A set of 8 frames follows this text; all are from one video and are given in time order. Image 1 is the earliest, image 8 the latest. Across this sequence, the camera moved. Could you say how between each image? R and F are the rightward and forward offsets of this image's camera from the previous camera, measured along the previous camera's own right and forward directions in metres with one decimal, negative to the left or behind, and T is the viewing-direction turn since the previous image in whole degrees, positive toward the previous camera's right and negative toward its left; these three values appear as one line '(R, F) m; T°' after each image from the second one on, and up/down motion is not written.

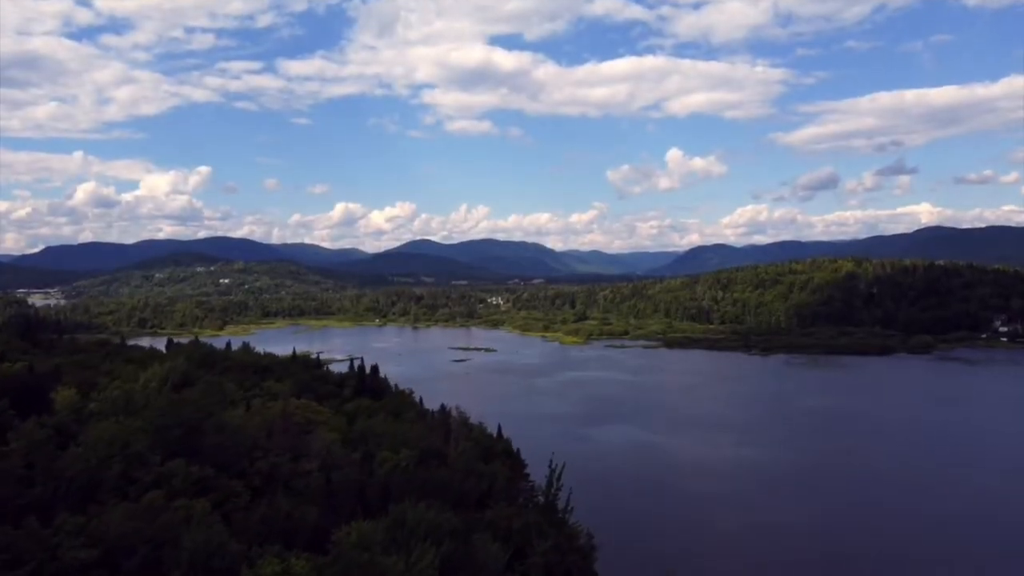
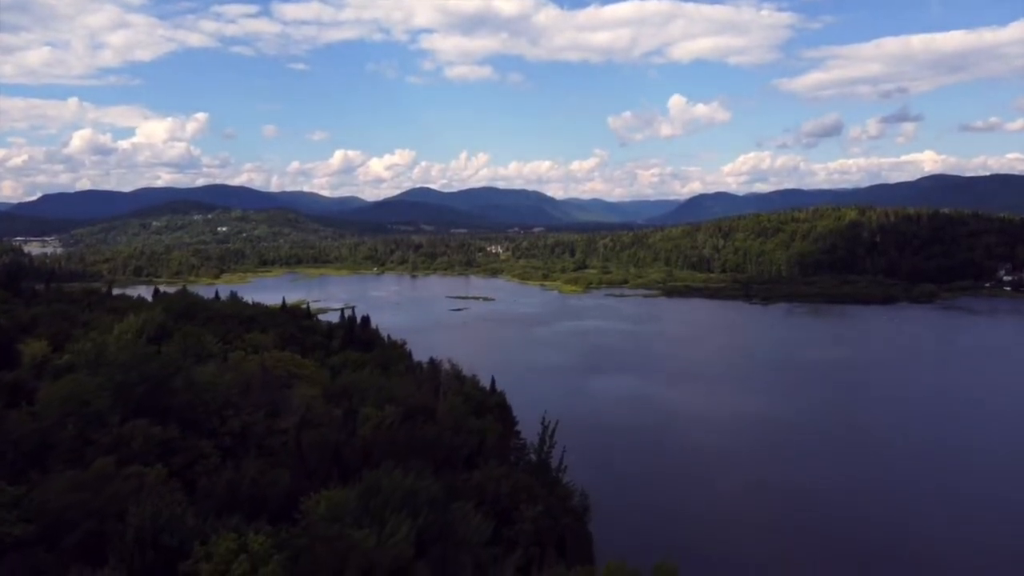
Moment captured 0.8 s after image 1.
(+0.2, +1.1) m; 0°
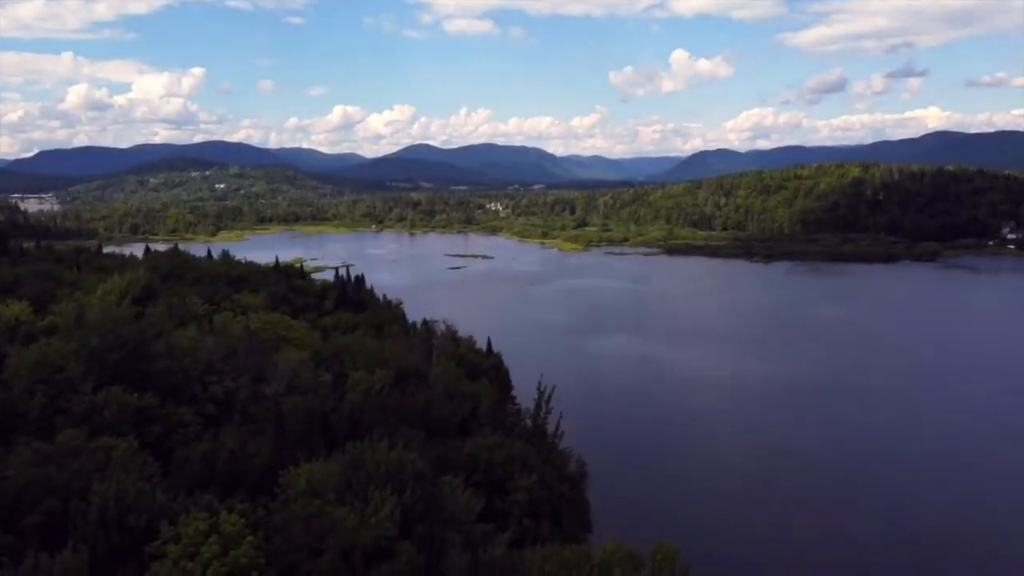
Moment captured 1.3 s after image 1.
(+0.1, +0.7) m; 0°
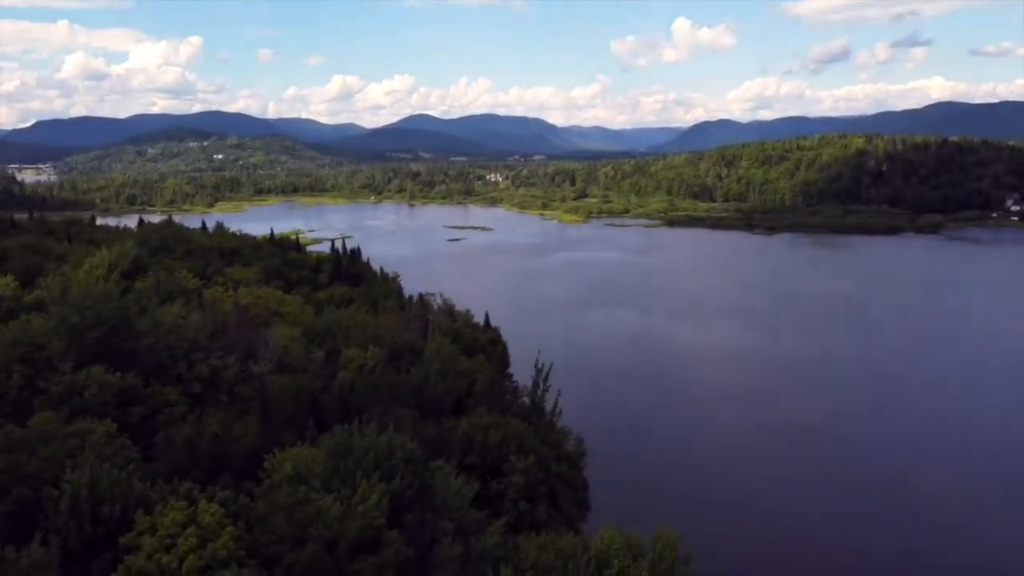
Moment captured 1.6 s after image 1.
(+0.1, +0.5) m; 0°
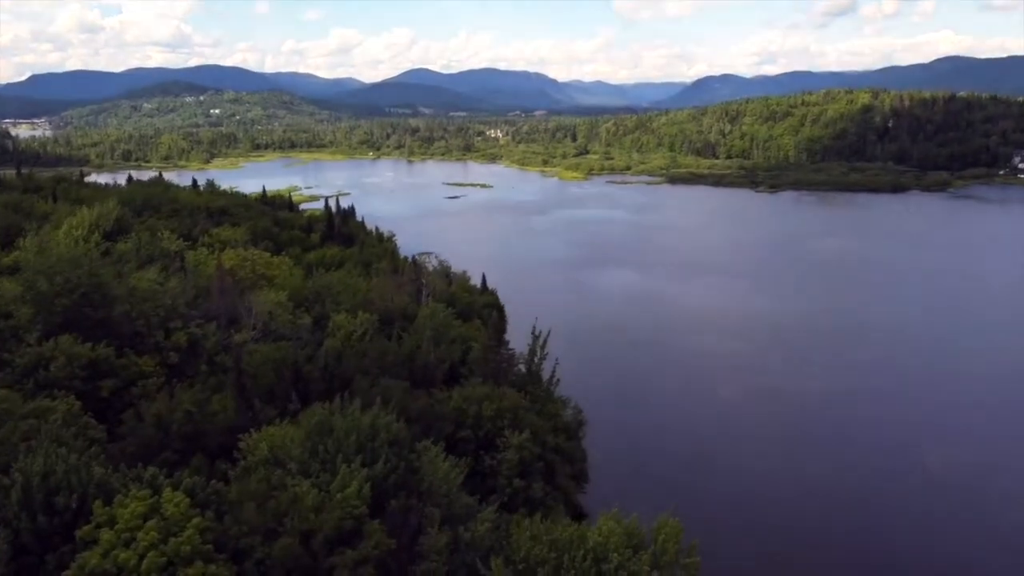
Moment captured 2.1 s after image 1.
(+0.1, +0.7) m; 0°
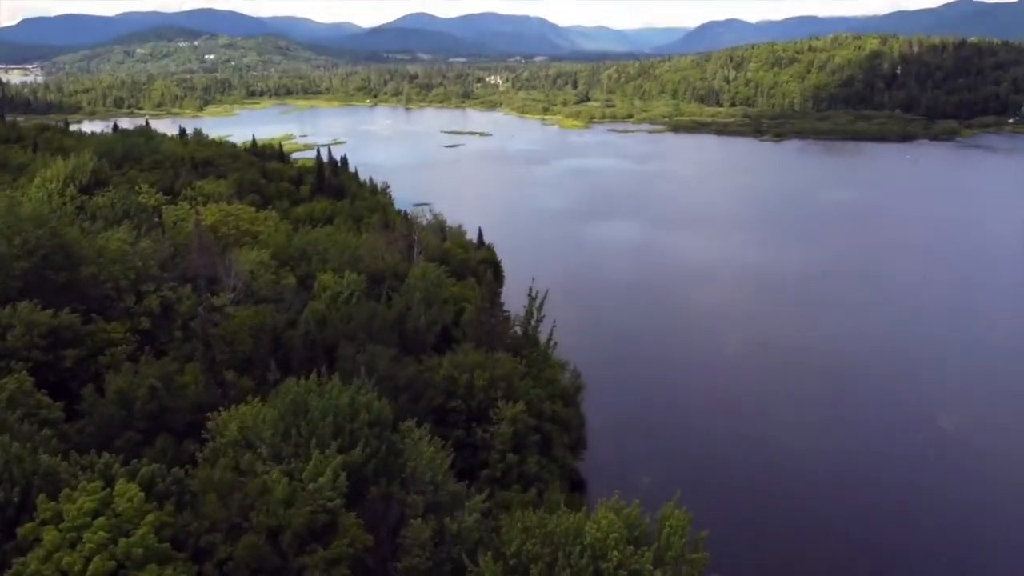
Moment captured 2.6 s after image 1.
(+0.1, +0.8) m; 0°
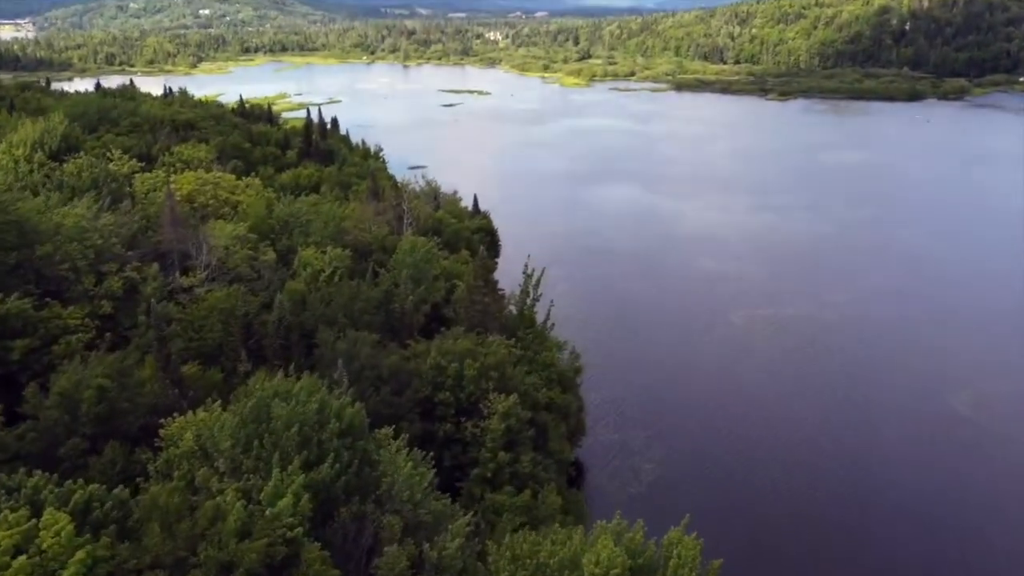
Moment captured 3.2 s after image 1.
(+0.1, +0.9) m; 0°
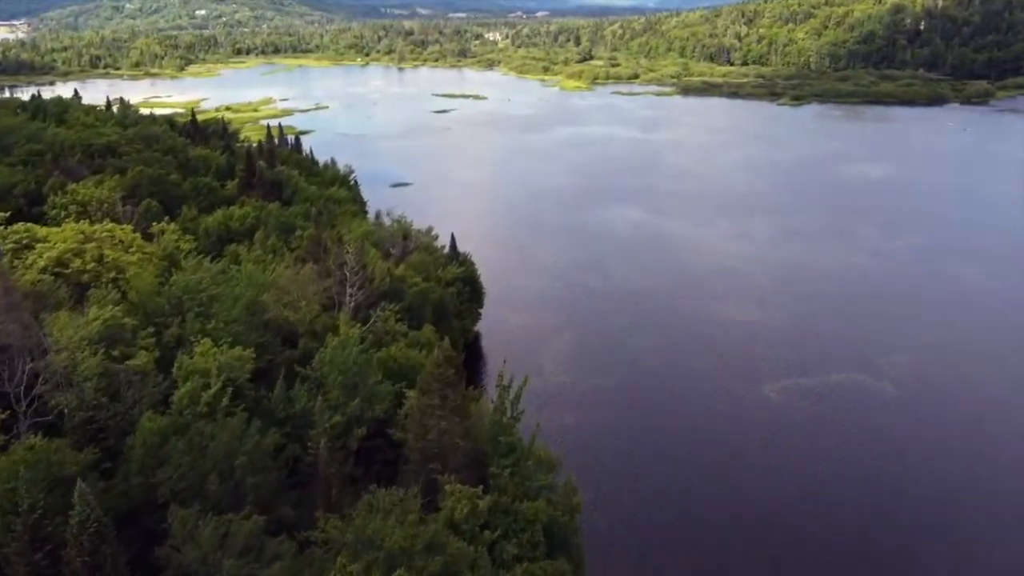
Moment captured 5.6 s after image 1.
(+0.4, +3.8) m; 0°
